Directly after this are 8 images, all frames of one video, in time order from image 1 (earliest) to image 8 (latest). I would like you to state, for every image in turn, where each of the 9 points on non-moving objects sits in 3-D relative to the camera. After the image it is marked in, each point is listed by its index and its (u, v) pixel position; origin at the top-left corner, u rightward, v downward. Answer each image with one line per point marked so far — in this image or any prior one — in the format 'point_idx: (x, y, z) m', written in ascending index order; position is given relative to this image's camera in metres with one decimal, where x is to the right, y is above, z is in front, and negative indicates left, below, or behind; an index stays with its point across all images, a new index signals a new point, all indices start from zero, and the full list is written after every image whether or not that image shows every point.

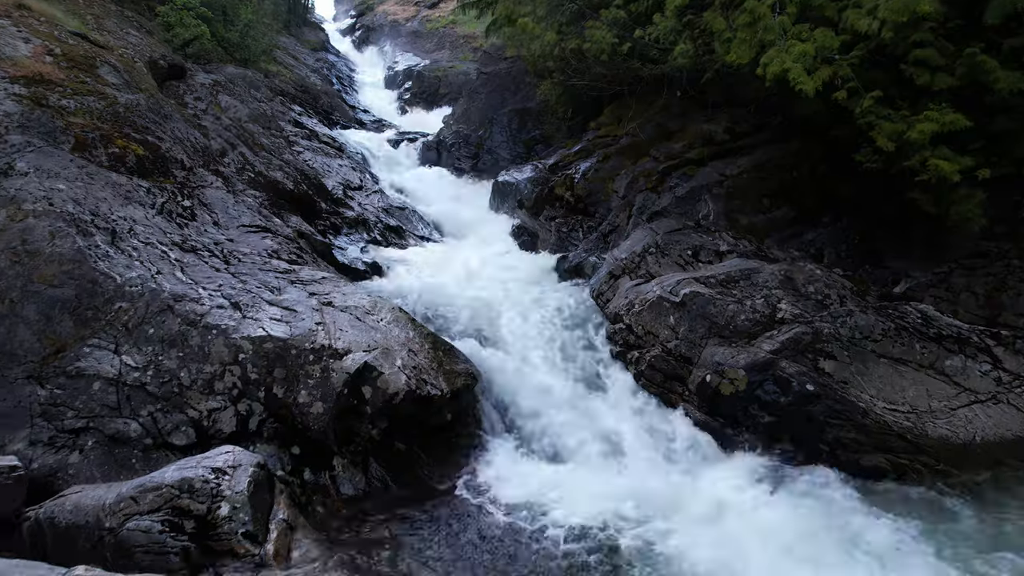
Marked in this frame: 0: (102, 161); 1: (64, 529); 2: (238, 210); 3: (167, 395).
0: (-7.4, +2.3, +7.8) m
1: (-4.3, -2.3, +4.1) m
2: (-5.7, +1.6, +8.9) m
3: (-4.1, -1.2, +5.2) m
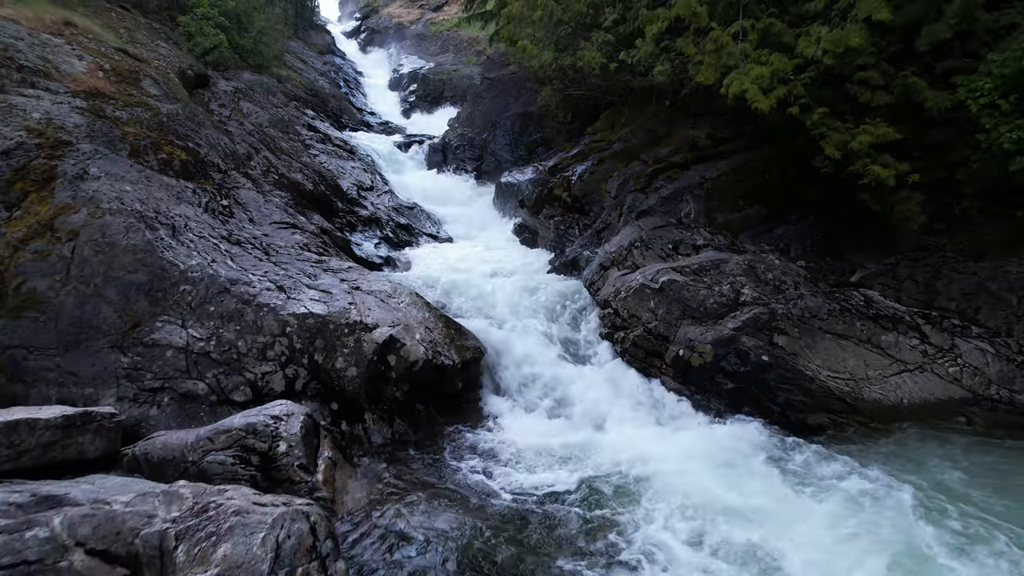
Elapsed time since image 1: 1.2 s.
0: (-7.4, +2.5, +8.9) m
1: (-4.3, -2.1, +5.2) m
2: (-5.6, +1.8, +10.0) m
3: (-4.1, -1.0, +6.3) m
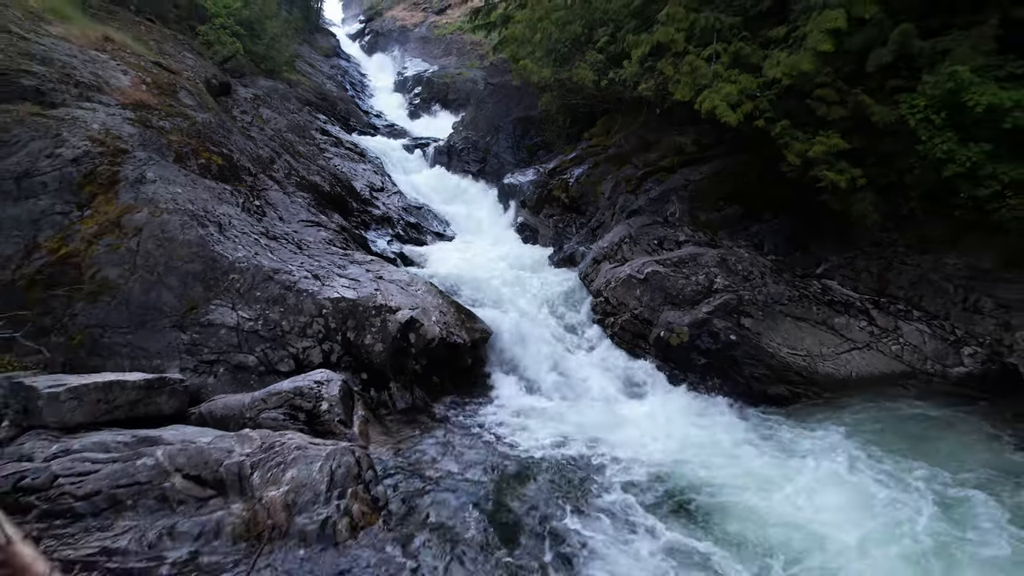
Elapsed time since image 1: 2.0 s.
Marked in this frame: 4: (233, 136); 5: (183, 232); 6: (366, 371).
0: (-7.3, +2.7, +10.0) m
1: (-4.3, -1.9, +6.3) m
2: (-5.6, +2.1, +11.1) m
3: (-4.0, -0.8, +7.3) m
4: (-8.1, +4.4, +12.4) m
5: (-6.1, +1.0, +8.0) m
6: (-2.5, -1.4, +7.3) m
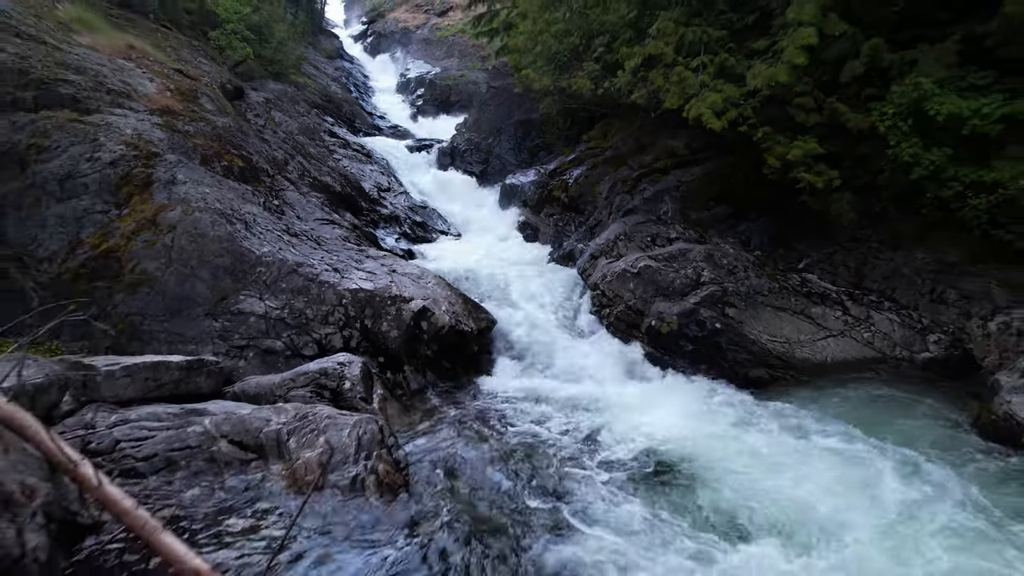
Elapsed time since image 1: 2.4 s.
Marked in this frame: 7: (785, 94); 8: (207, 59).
0: (-7.2, +2.9, +10.7) m
1: (-4.2, -1.7, +7.0) m
2: (-5.5, +2.2, +11.8) m
3: (-4.0, -0.7, +8.1) m
4: (-8.0, +4.5, +13.2) m
5: (-6.0, +1.2, +8.7) m
6: (-2.4, -1.2, +8.0) m
7: (+5.6, +4.0, +8.9) m
8: (-13.1, +9.8, +18.4) m
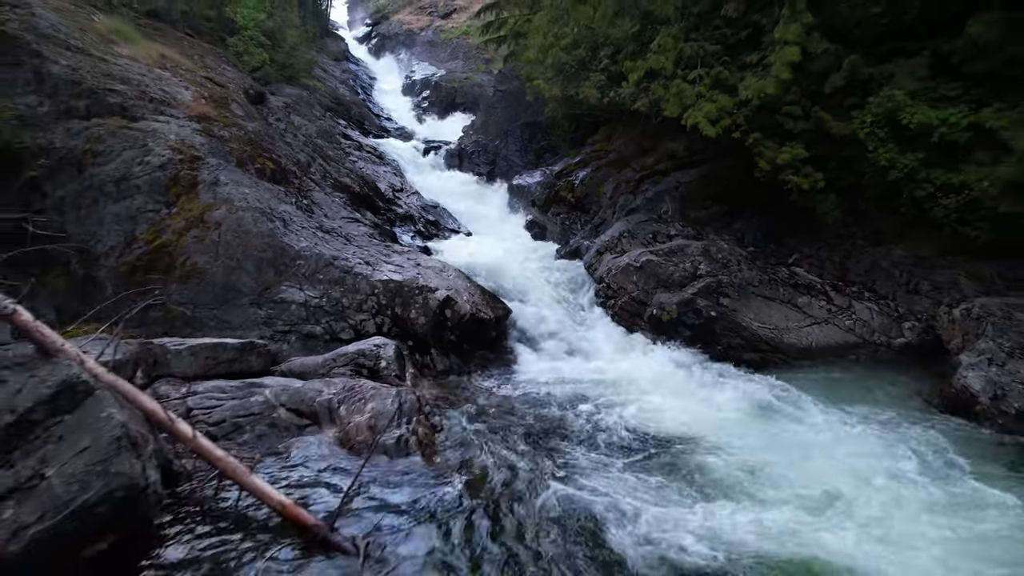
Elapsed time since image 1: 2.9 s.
0: (-6.9, +3.1, +11.6) m
1: (-3.9, -1.5, +7.9) m
2: (-5.2, +2.4, +12.7) m
3: (-3.7, -0.5, +9.0) m
4: (-7.7, +4.7, +14.1) m
5: (-5.7, +1.4, +9.6) m
6: (-2.1, -1.1, +8.9) m
7: (+6.0, +4.2, +9.8) m
8: (-12.7, +10.0, +19.3) m
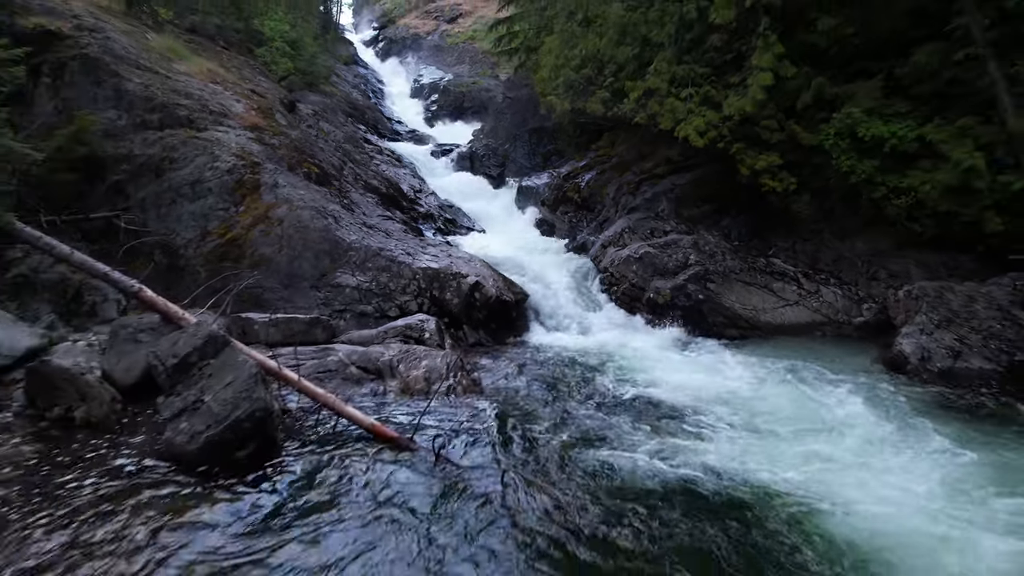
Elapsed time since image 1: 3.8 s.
0: (-6.4, +3.4, +13.3) m
1: (-3.4, -1.2, +9.6) m
2: (-4.7, +2.7, +14.3) m
3: (-3.2, -0.1, +10.6) m
4: (-7.2, +5.1, +15.8) m
5: (-5.2, +1.7, +11.3) m
6: (-1.6, -0.7, +10.6) m
7: (+6.4, +4.5, +11.4) m
8: (-12.2, +10.4, +21.0) m
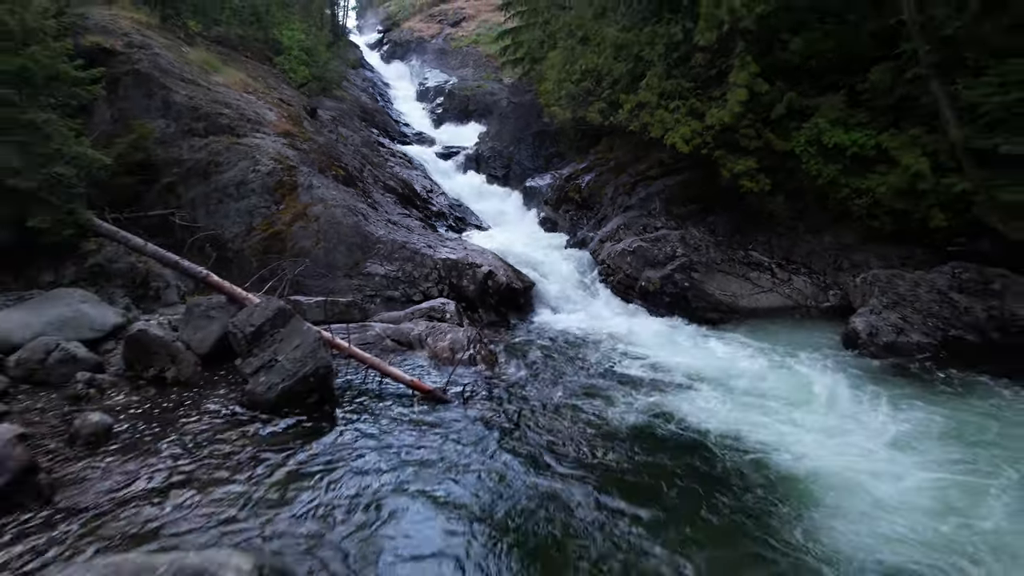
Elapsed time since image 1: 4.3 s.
0: (-6.2, +3.7, +14.8) m
1: (-3.2, -0.9, +11.1) m
2: (-4.4, +3.1, +15.9) m
3: (-3.0, +0.2, +12.2) m
4: (-6.9, +5.4, +17.3) m
5: (-5.0, +2.1, +12.8) m
6: (-1.4, -0.4, +12.1) m
7: (+6.7, +4.8, +12.9) m
8: (-11.9, +10.7, +22.5) m
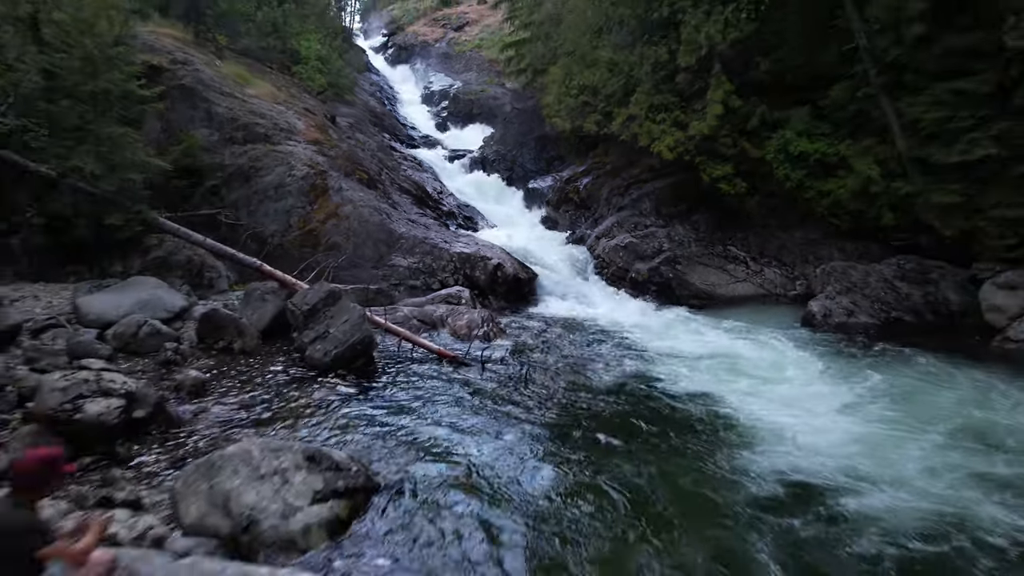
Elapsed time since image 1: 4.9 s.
0: (-6.0, +4.1, +16.5) m
1: (-3.0, -0.6, +12.8) m
2: (-4.2, +3.4, +17.6) m
3: (-2.8, +0.5, +13.9) m
4: (-6.7, +5.7, +19.0) m
5: (-4.8, +2.4, +14.6) m
6: (-1.2, -0.1, +13.8) m
7: (+6.9, +5.1, +14.6) m
8: (-11.7, +11.0, +24.3) m
